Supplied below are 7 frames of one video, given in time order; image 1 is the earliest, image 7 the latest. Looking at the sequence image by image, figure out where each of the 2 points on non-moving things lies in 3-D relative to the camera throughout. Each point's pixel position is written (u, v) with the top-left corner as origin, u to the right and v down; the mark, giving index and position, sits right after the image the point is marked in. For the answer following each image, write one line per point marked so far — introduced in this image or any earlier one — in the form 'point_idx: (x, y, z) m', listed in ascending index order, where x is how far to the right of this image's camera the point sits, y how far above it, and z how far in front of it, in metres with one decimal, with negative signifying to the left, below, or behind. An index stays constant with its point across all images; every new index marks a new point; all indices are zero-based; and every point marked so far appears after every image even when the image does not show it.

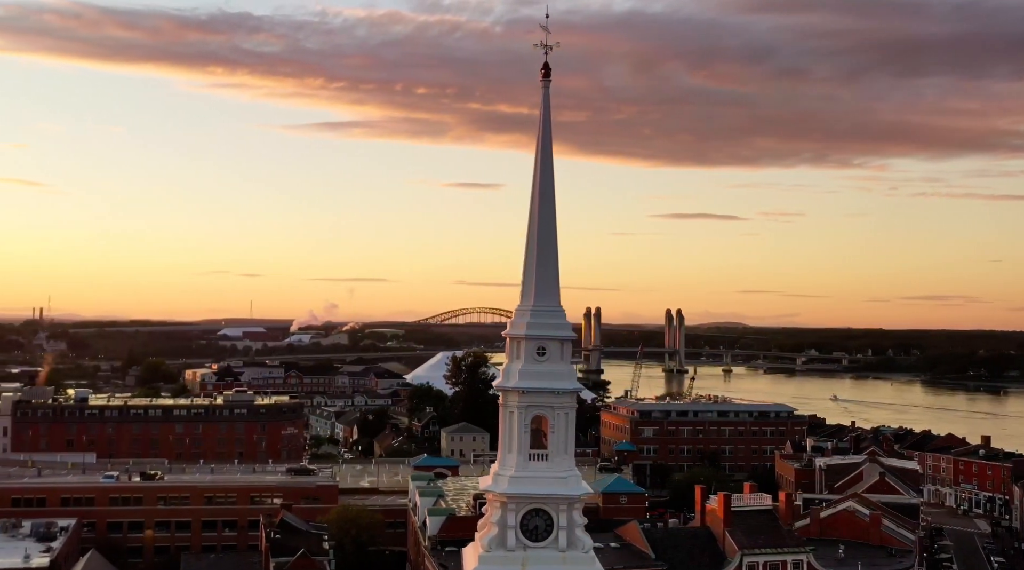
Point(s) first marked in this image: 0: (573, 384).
0: (+1.1, -1.7, +19.9) m
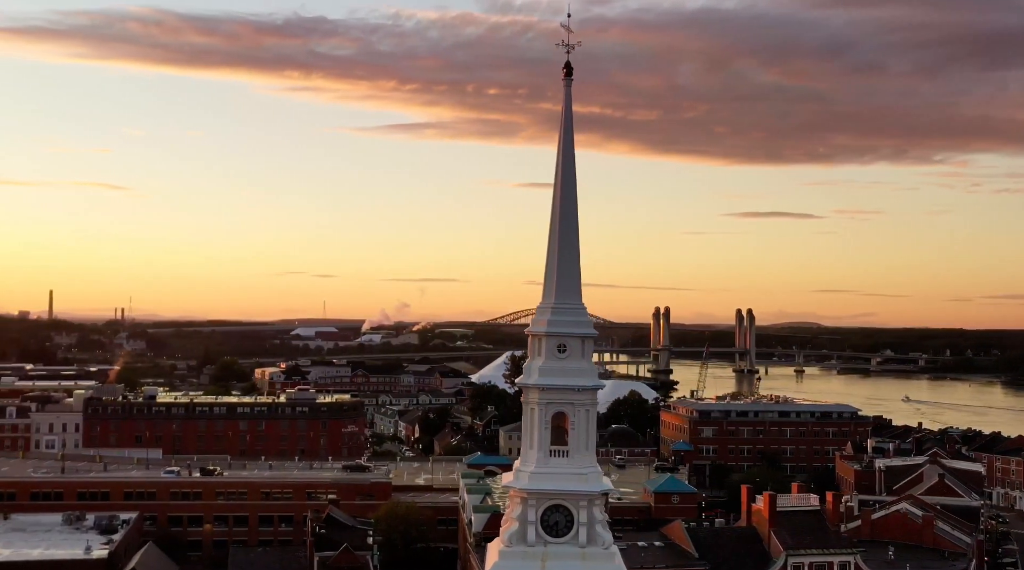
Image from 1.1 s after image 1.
0: (+1.5, -1.7, +20.1) m
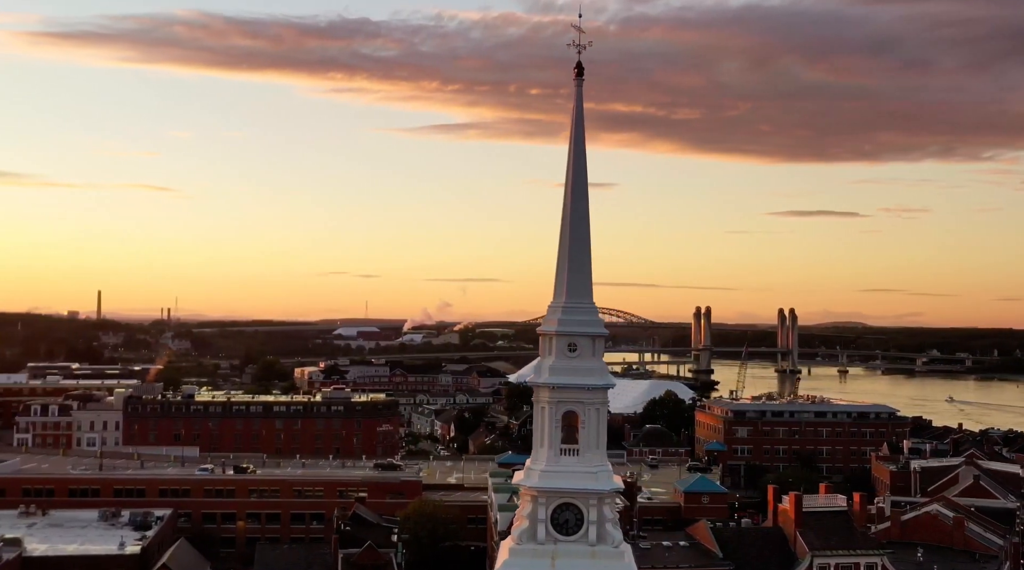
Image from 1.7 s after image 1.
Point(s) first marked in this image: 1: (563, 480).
0: (+1.6, -1.7, +20.2) m
1: (+0.9, -3.5, +19.9) m
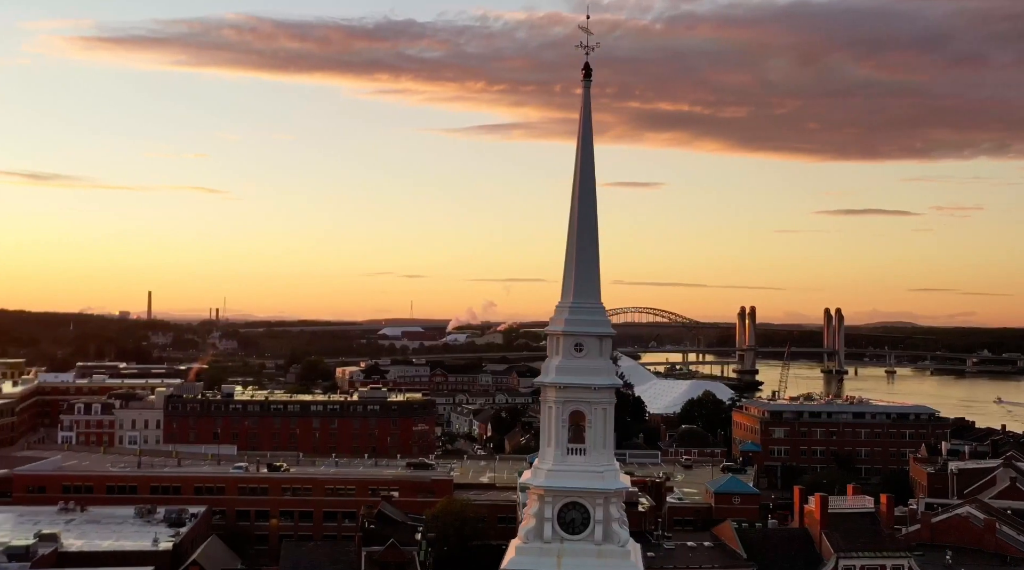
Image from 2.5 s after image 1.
0: (+1.8, -1.7, +20.3) m
1: (+1.0, -3.5, +20.1) m
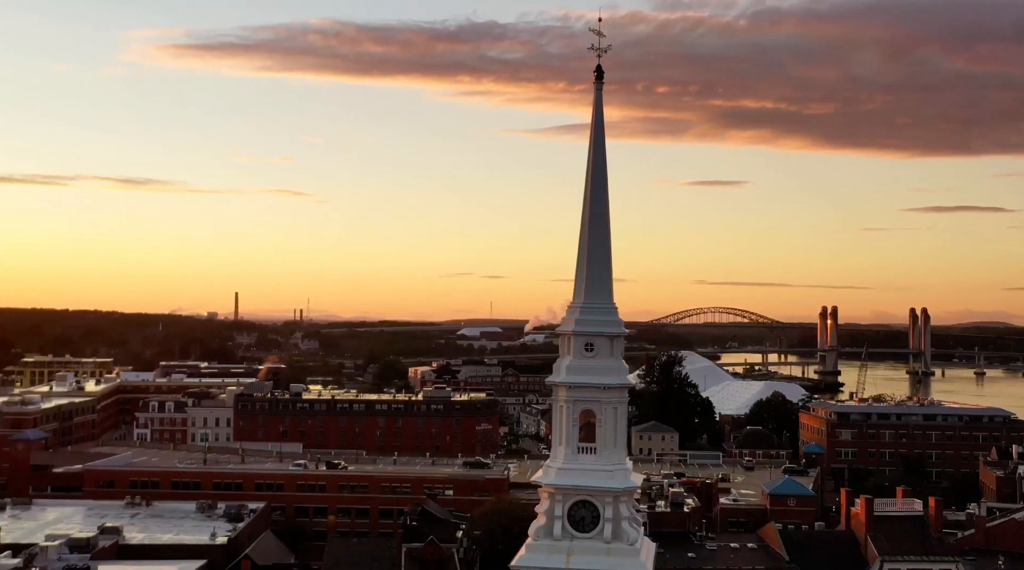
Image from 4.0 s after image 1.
0: (+2.0, -1.7, +20.4) m
1: (+1.2, -3.5, +20.3) m
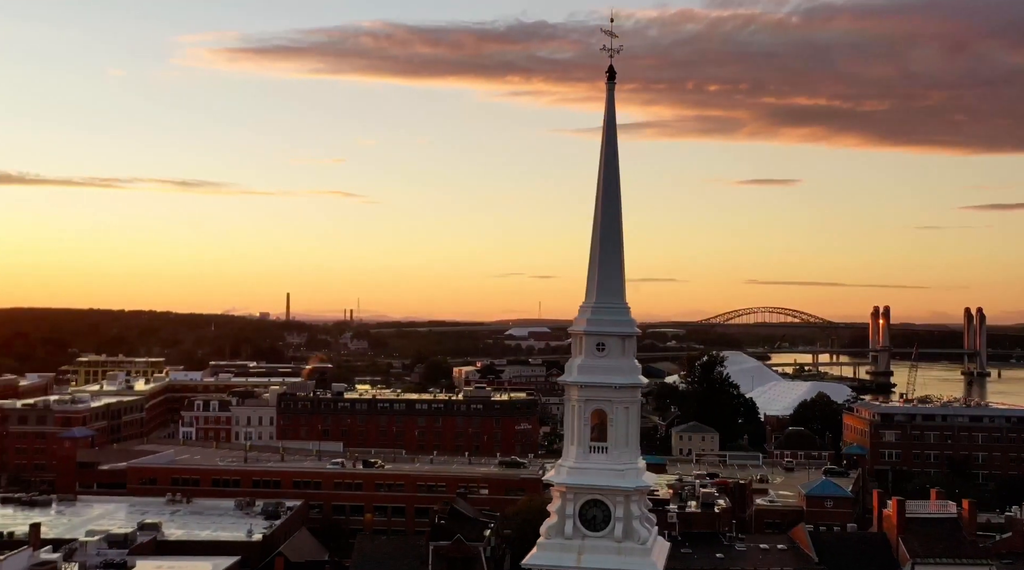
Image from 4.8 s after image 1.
0: (+2.2, -1.7, +20.5) m
1: (+1.4, -3.5, +20.4) m
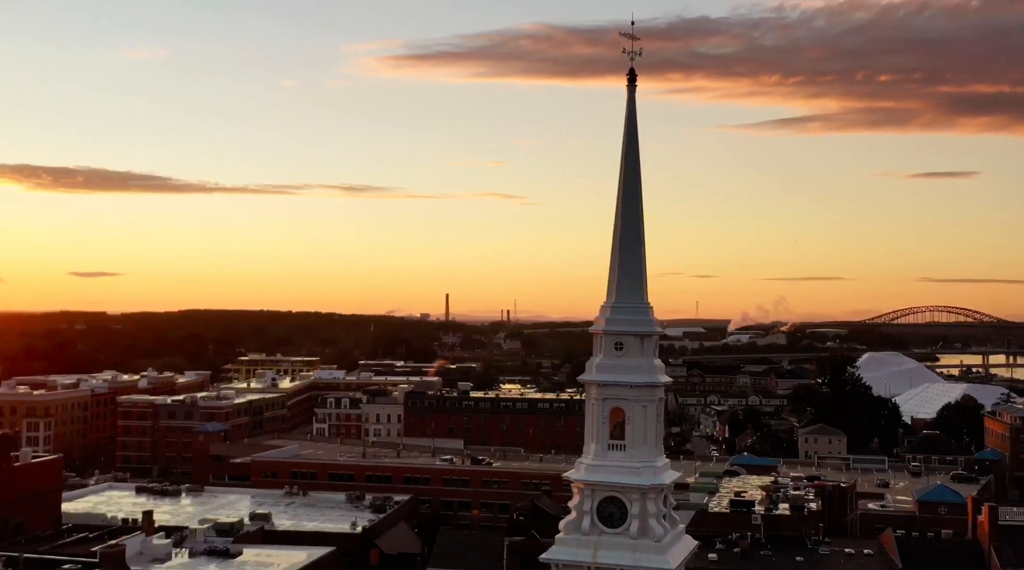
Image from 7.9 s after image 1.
0: (+2.5, -1.7, +20.6) m
1: (+1.7, -3.5, +20.6) m
